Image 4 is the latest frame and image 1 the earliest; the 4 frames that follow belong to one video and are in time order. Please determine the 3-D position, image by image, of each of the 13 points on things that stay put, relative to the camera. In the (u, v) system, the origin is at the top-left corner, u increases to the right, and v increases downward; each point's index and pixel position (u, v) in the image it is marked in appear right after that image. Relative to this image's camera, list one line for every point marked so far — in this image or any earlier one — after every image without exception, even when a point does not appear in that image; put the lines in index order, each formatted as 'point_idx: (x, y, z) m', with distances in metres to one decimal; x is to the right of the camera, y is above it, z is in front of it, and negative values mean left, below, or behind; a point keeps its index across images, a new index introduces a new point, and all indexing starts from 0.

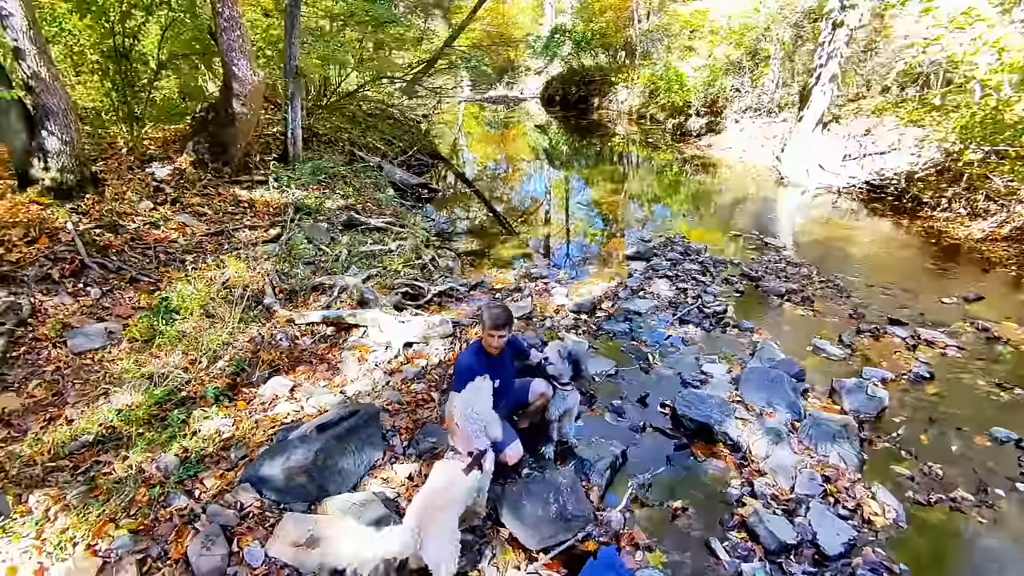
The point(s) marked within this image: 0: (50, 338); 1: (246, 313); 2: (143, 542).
0: (-3.4, -0.4, +4.2) m
1: (-2.3, -0.2, +5.0) m
2: (-1.8, -1.3, +2.8) m
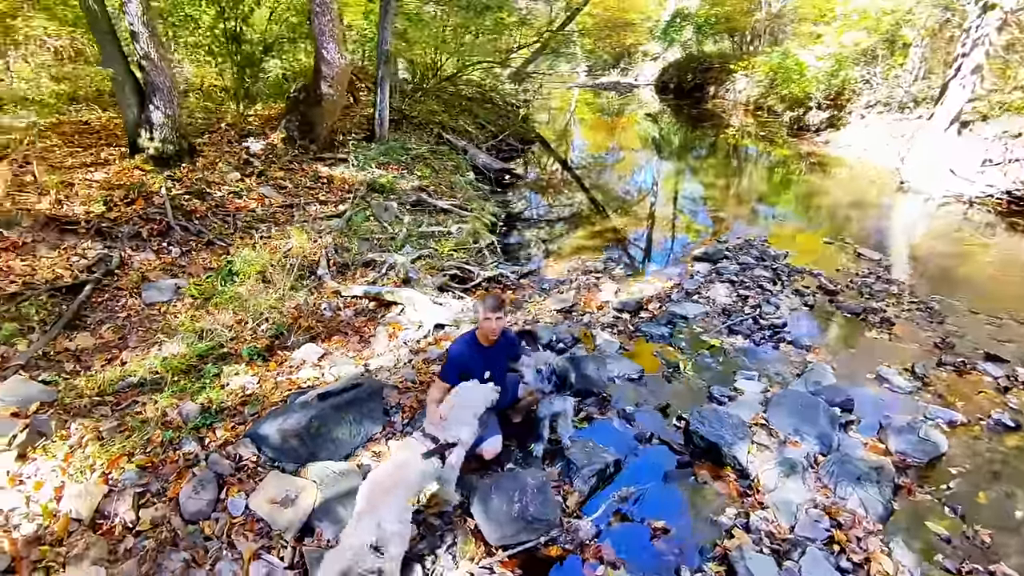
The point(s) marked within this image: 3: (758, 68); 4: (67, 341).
0: (-3.2, 0.0, +4.8) m
1: (-2.0, +0.1, +5.3) m
2: (-2.0, -1.0, +3.1) m
3: (+7.2, +6.4, +16.2) m
4: (-3.2, -0.4, +4.1) m
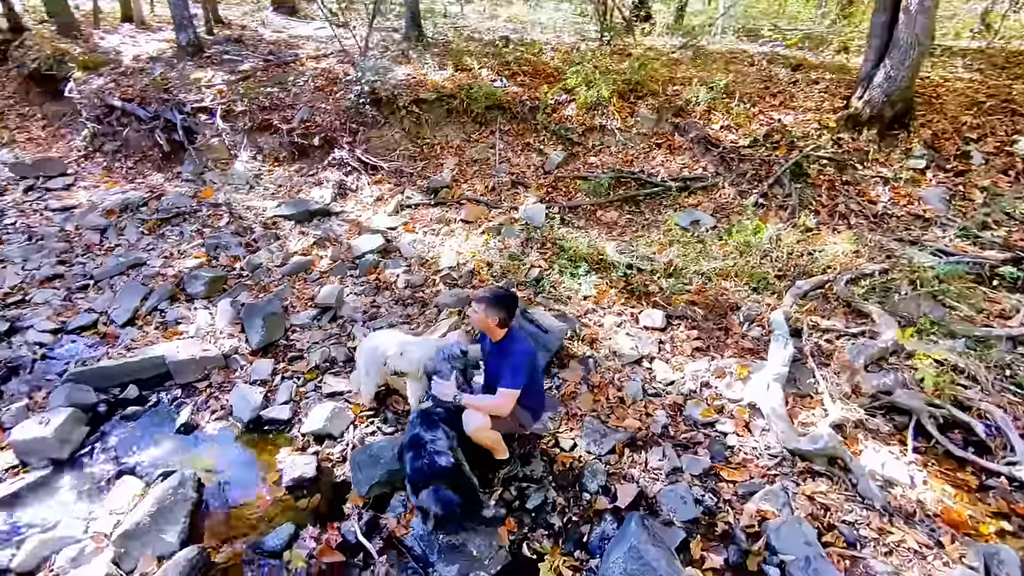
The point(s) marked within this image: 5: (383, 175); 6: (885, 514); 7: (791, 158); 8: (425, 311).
0: (+1.7, +0.8, +5.5) m
1: (+2.1, +0.1, +4.5) m
2: (-0.4, +0.1, +4.8) m
3: (+13.7, -3.6, -5.2) m
4: (+0.9, +0.8, +5.6) m
5: (-1.5, +1.3, +6.3) m
6: (+1.9, -1.1, +2.9) m
7: (+2.7, +1.3, +5.4) m
8: (-0.7, -0.2, +4.5) m
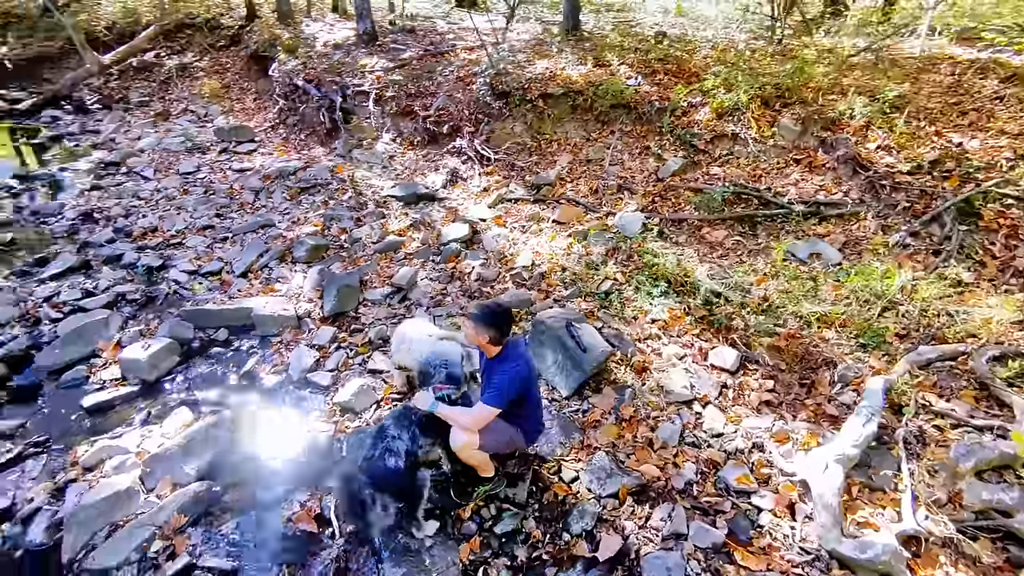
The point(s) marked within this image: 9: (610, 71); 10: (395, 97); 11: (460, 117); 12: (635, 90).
0: (+2.5, +0.5, +4.8) m
1: (+2.5, -0.3, +3.7) m
2: (+0.2, +0.1, +4.6) m
3: (+10.1, -5.6, -8.8) m
4: (+1.8, +0.5, +5.1) m
5: (-0.2, +1.4, +6.4) m
6: (+1.7, -1.5, +2.2) m
7: (+3.5, +0.7, +4.3) m
8: (-0.2, -0.1, +4.5) m
9: (+1.3, +2.8, +7.1) m
10: (-1.7, +2.7, +7.8) m
11: (-0.6, +2.1, +7.0) m
12: (+1.4, +2.2, +6.4) m
